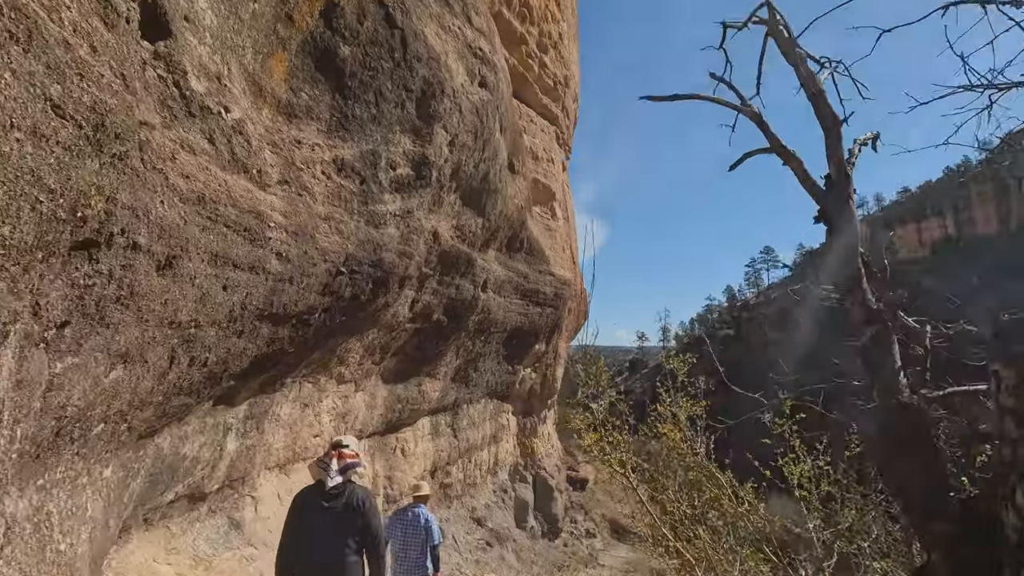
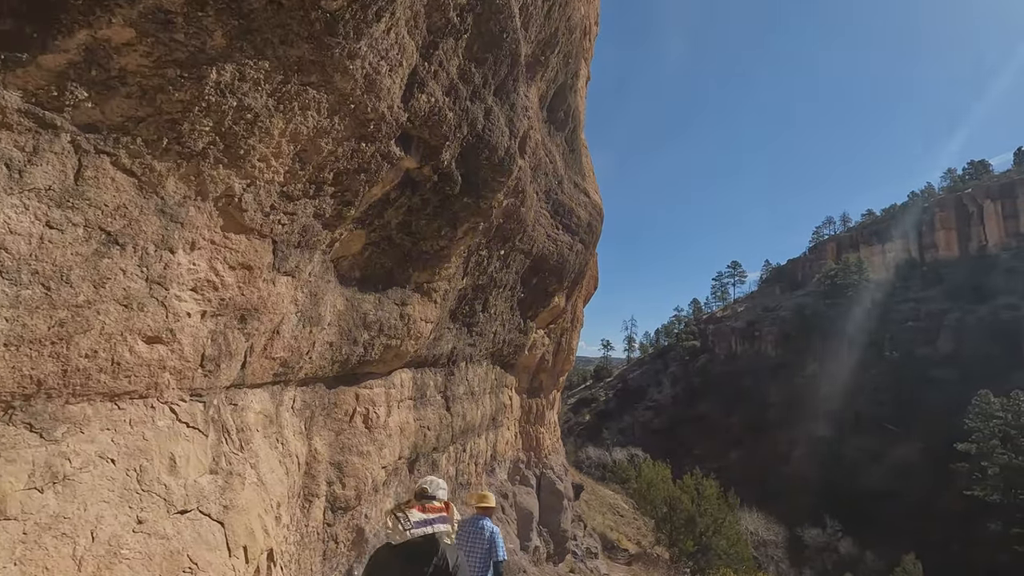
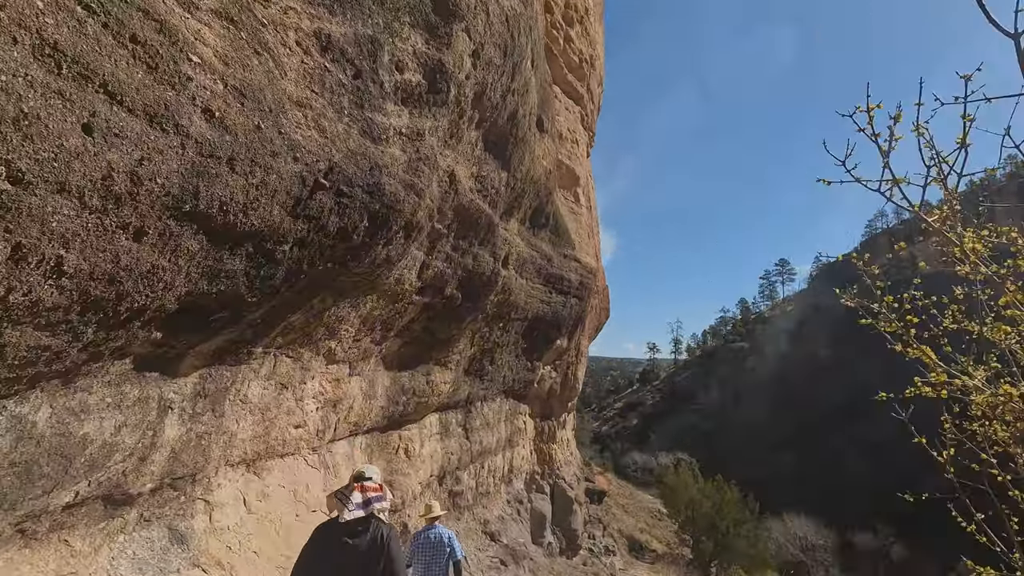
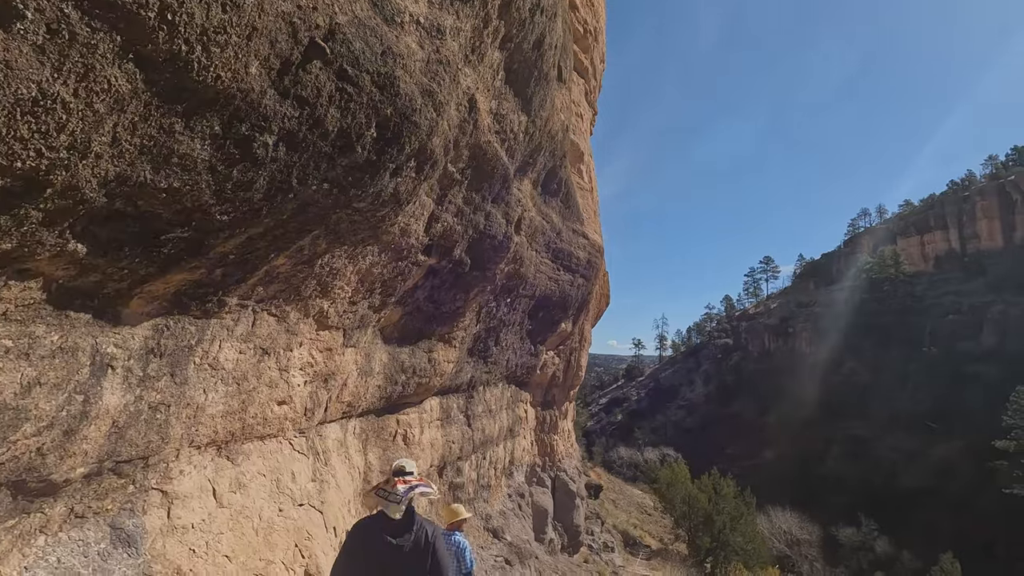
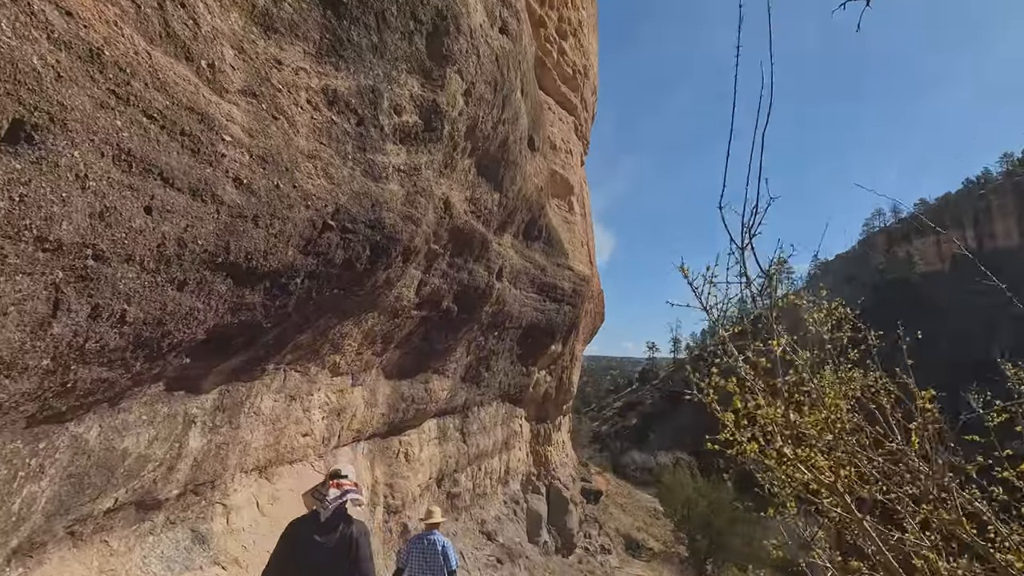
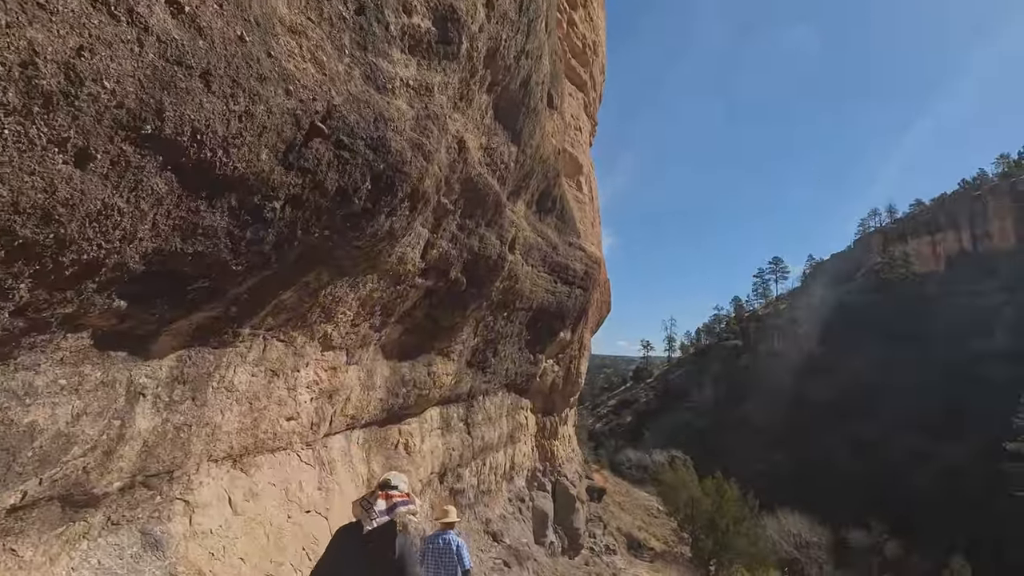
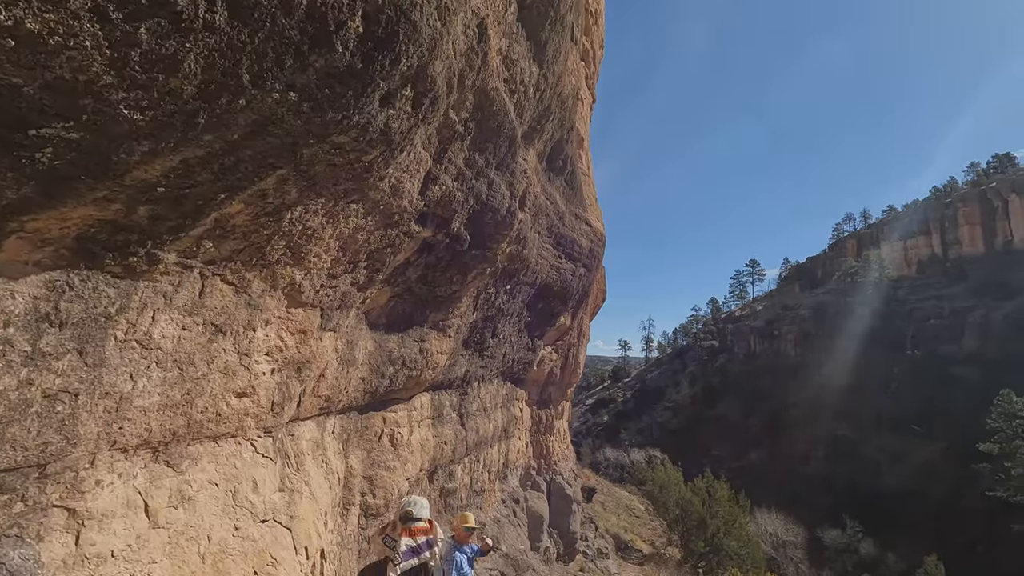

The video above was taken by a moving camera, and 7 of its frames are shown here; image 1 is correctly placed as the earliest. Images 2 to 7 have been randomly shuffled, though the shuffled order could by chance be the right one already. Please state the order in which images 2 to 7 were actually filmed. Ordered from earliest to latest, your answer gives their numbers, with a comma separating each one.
5, 3, 6, 4, 7, 2
